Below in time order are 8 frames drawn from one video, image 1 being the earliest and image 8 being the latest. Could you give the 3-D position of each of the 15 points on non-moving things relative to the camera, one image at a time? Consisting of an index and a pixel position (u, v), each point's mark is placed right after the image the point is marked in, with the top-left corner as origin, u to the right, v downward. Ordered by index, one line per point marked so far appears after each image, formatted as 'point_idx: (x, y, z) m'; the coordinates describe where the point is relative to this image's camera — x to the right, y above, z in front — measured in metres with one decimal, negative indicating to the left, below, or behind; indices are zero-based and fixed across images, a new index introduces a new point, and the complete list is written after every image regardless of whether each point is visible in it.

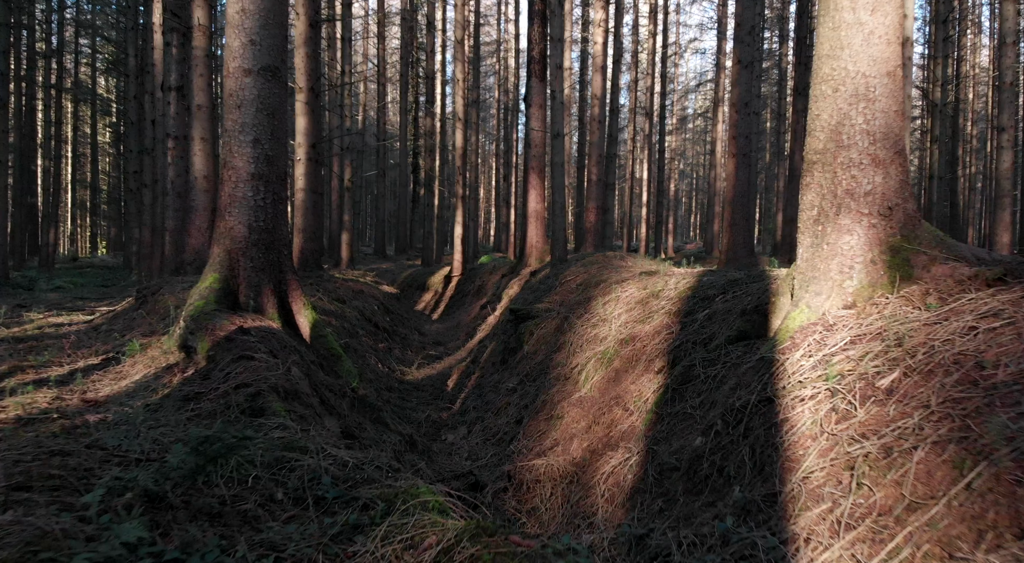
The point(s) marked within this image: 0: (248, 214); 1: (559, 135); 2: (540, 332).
0: (-2.5, +0.6, +8.5) m
1: (+0.9, +2.7, +16.3) m
2: (+0.3, -0.6, +10.9) m
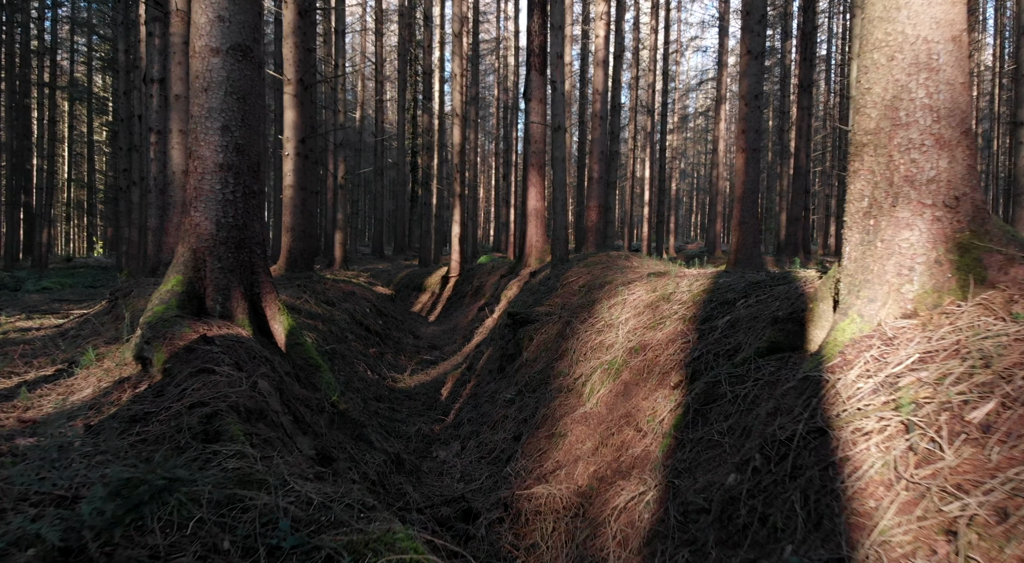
0: (-2.5, +0.6, +7.7) m
1: (+0.8, +2.7, +15.5) m
2: (+0.3, -0.6, +10.1) m
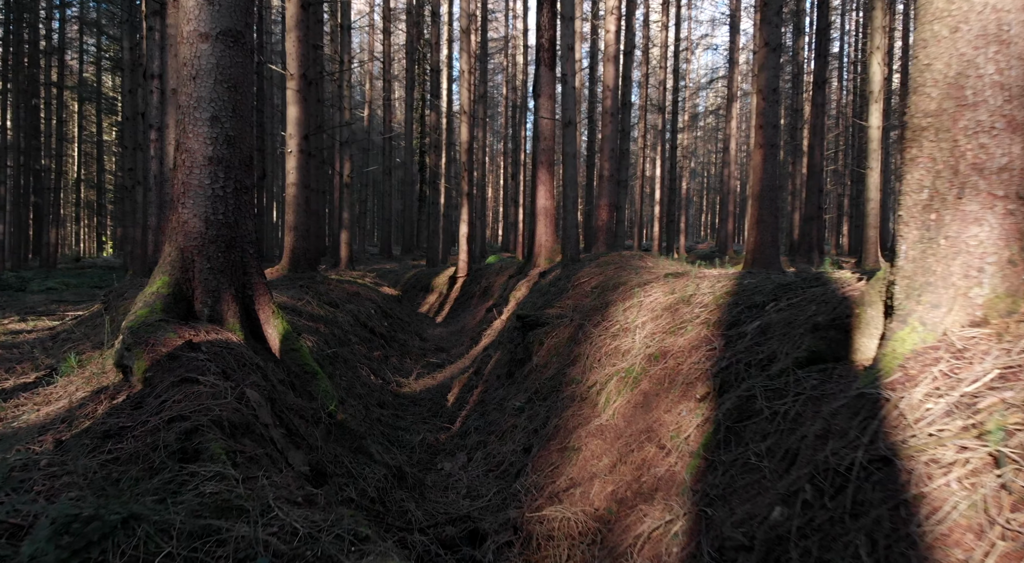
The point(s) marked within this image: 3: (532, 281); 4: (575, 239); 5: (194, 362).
0: (-2.4, +0.6, +7.2) m
1: (+1.0, +2.6, +15.0) m
2: (+0.4, -0.6, +9.5) m
3: (+0.3, 0.0, +15.1) m
4: (+1.0, +0.7, +14.4) m
5: (-2.1, -0.5, +6.1) m
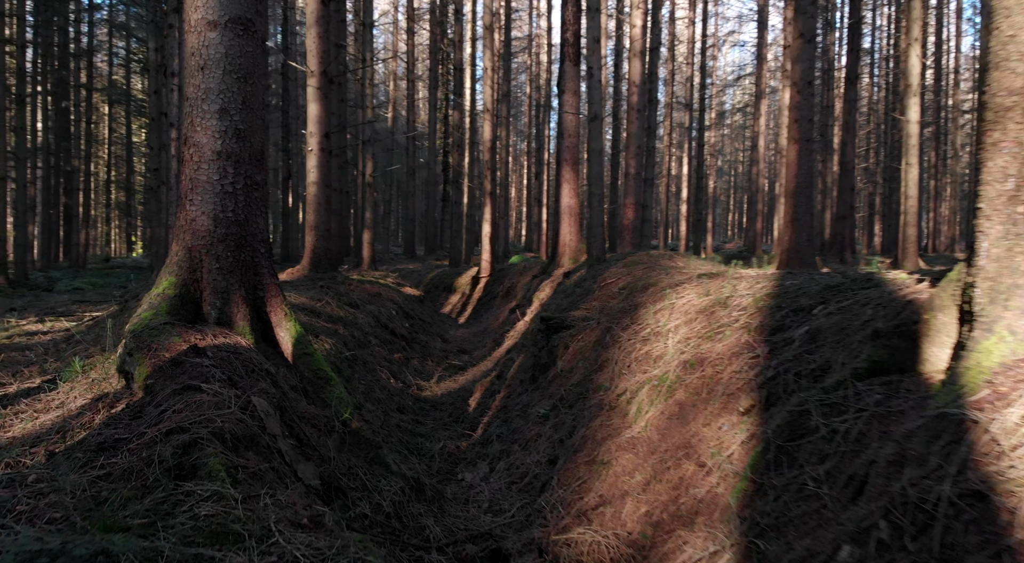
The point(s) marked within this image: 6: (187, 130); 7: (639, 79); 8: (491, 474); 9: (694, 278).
0: (-2.3, +0.6, +6.9) m
1: (+1.4, +2.6, +14.5) m
2: (+0.6, -0.6, +9.1) m
3: (+0.7, 0.0, +14.6) m
4: (+1.4, +0.7, +13.9) m
5: (-2.0, -0.6, +5.8) m
6: (-2.5, +1.2, +6.9) m
7: (+2.6, +4.2, +18.7) m
8: (-0.2, -1.6, +7.7) m
9: (+1.7, 0.0, +8.4) m
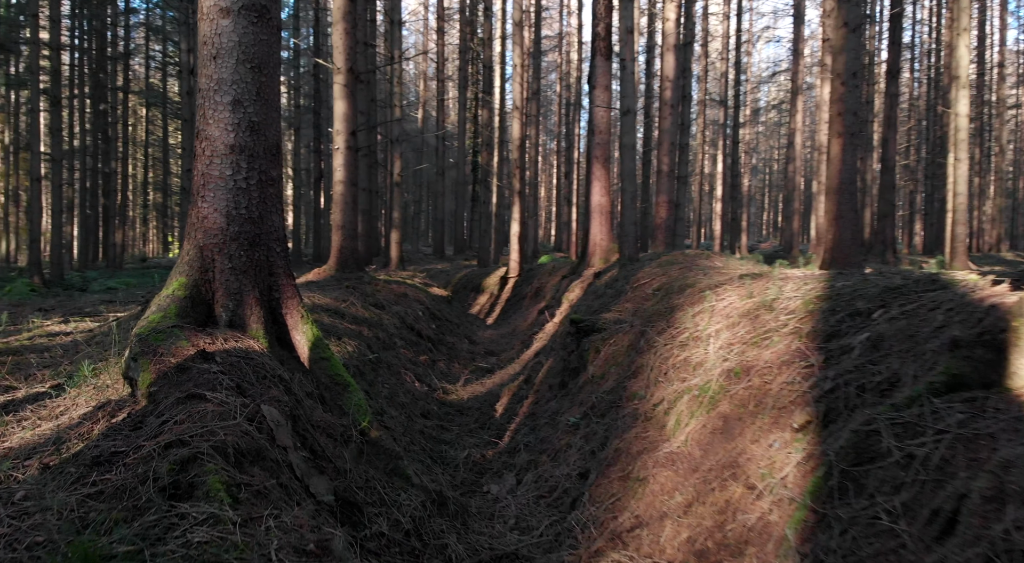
0: (-2.1, +0.6, +6.5) m
1: (+1.8, +2.6, +14.0) m
2: (+0.9, -0.6, +8.6) m
3: (+1.2, 0.0, +14.2) m
4: (+1.8, +0.7, +13.5) m
5: (-1.8, -0.6, +5.4) m
6: (-2.3, +1.1, +6.6) m
7: (+3.2, +4.2, +18.2) m
8: (0.0, -1.6, +7.2) m
9: (+2.0, 0.0, +8.0) m
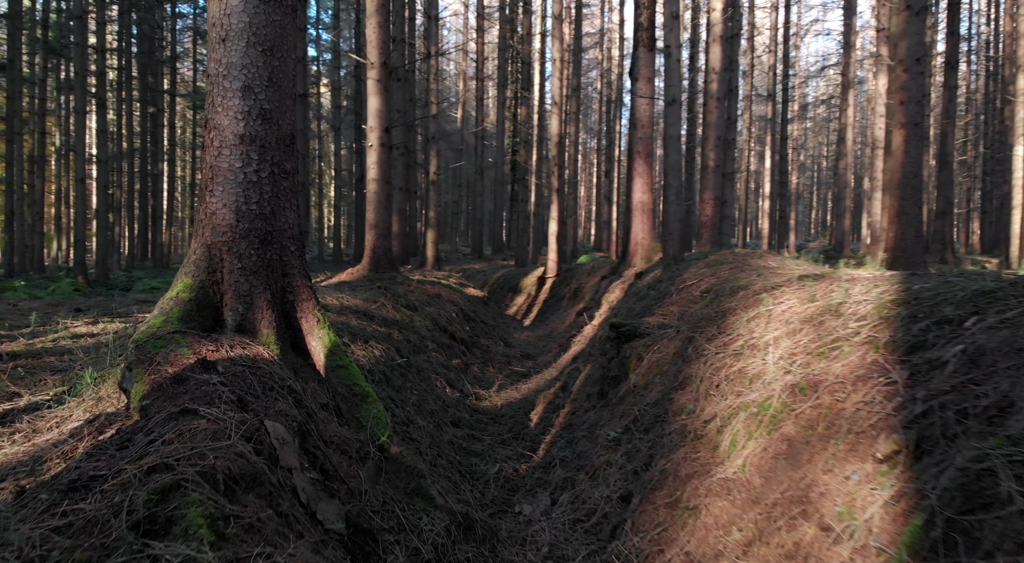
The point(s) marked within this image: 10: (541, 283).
0: (-1.8, +0.6, +6.0) m
1: (+2.4, +2.6, +13.3) m
2: (+1.2, -0.7, +8.0) m
3: (+1.7, 0.0, +13.5) m
4: (+2.3, +0.6, +12.8) m
5: (-1.6, -0.6, +4.9) m
6: (-2.0, +1.1, +6.1) m
7: (+4.0, +4.1, +17.4) m
8: (+0.3, -1.6, +6.6) m
9: (+2.2, 0.0, +7.3) m
10: (+0.6, 0.0, +19.2) m
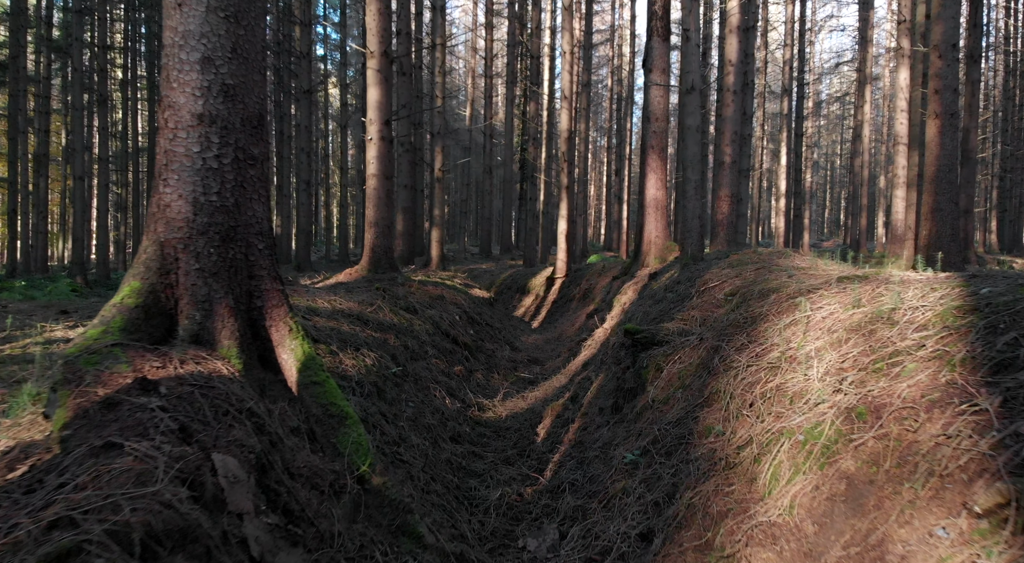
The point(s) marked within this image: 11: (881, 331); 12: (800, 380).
0: (-1.8, +0.6, +5.1) m
1: (+2.5, +2.6, +12.5) m
2: (+1.3, -0.7, +7.1) m
3: (+1.8, 0.0, +12.6) m
4: (+2.4, +0.6, +11.9) m
5: (-1.6, -0.6, +4.0) m
6: (-2.0, +1.1, +5.2) m
7: (+4.1, +4.1, +16.5) m
8: (+0.3, -1.7, +5.8) m
9: (+2.3, 0.0, +6.4) m
10: (+0.8, -0.1, +18.4) m
11: (+2.2, -0.3, +5.5) m
12: (+1.8, -0.6, +5.6) m
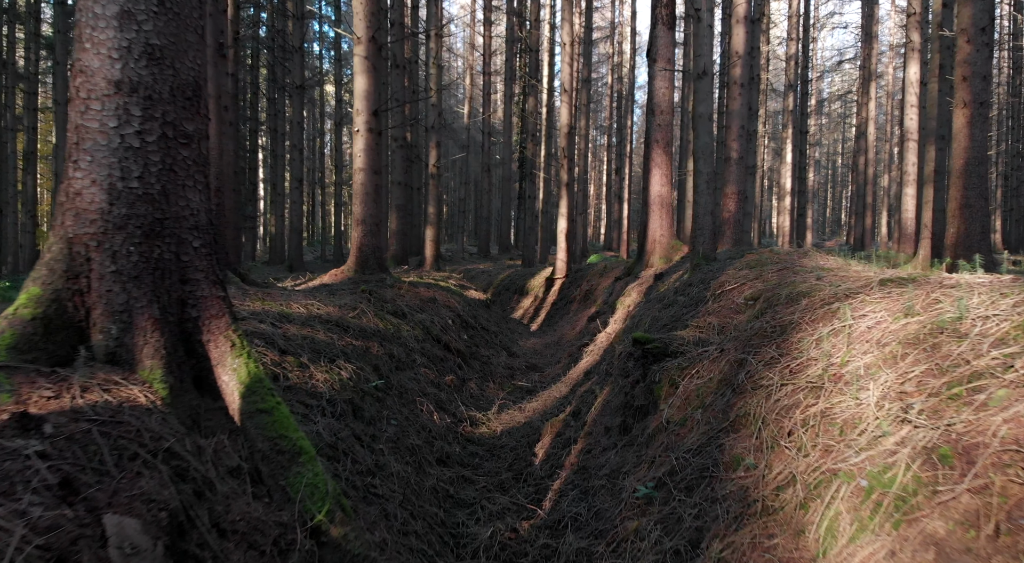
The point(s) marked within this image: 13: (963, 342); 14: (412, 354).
0: (-1.9, +0.5, +4.2) m
1: (+2.4, +2.6, +11.5) m
2: (+1.2, -0.7, +6.2) m
3: (+1.8, -0.1, +11.7) m
4: (+2.4, +0.6, +10.9) m
5: (-1.7, -0.6, +3.1) m
6: (-2.1, +1.1, +4.3) m
7: (+4.0, +4.1, +15.5) m
8: (+0.3, -1.7, +4.8) m
9: (+2.2, 0.0, +5.4) m
10: (+0.7, -0.1, +17.4) m
11: (+2.2, -0.3, +4.5) m
12: (+1.7, -0.6, +4.6) m
13: (+2.2, -0.3, +4.4) m
14: (-1.1, -0.8, +9.5) m
